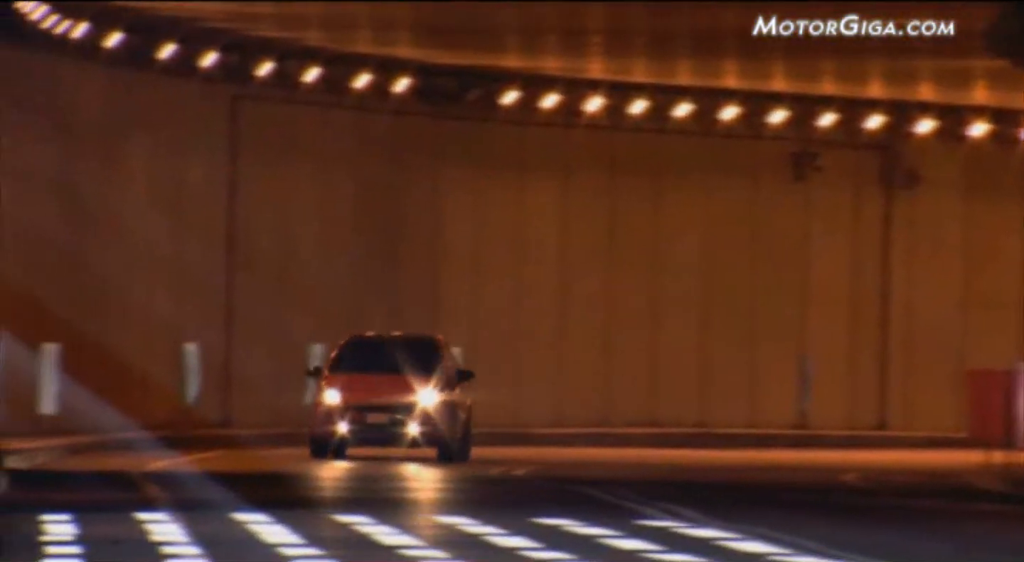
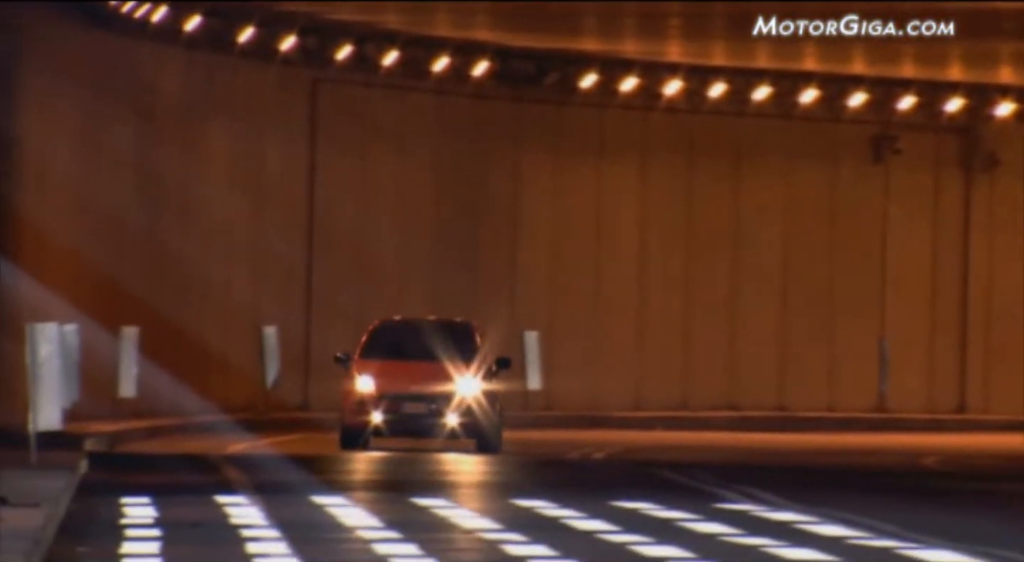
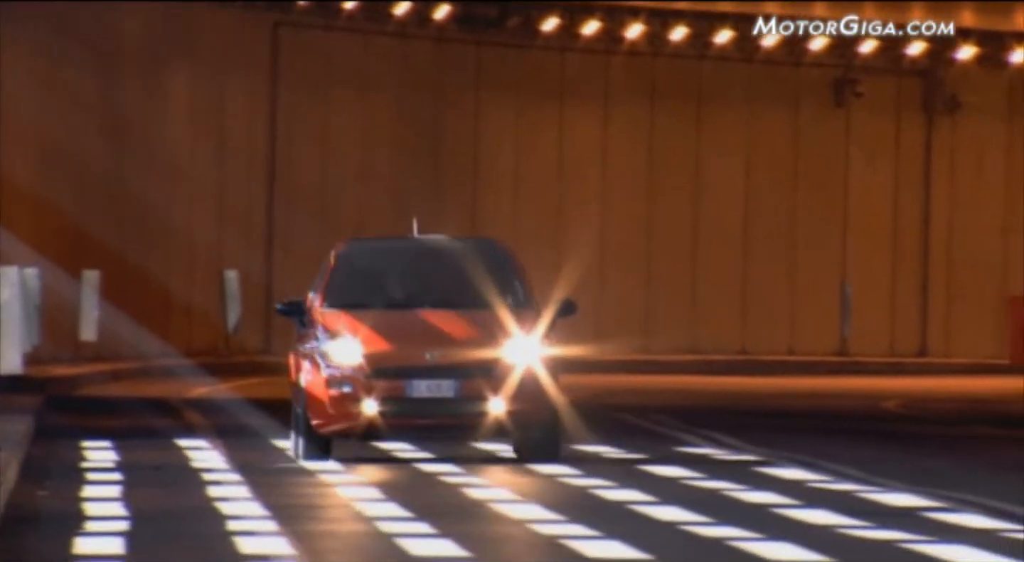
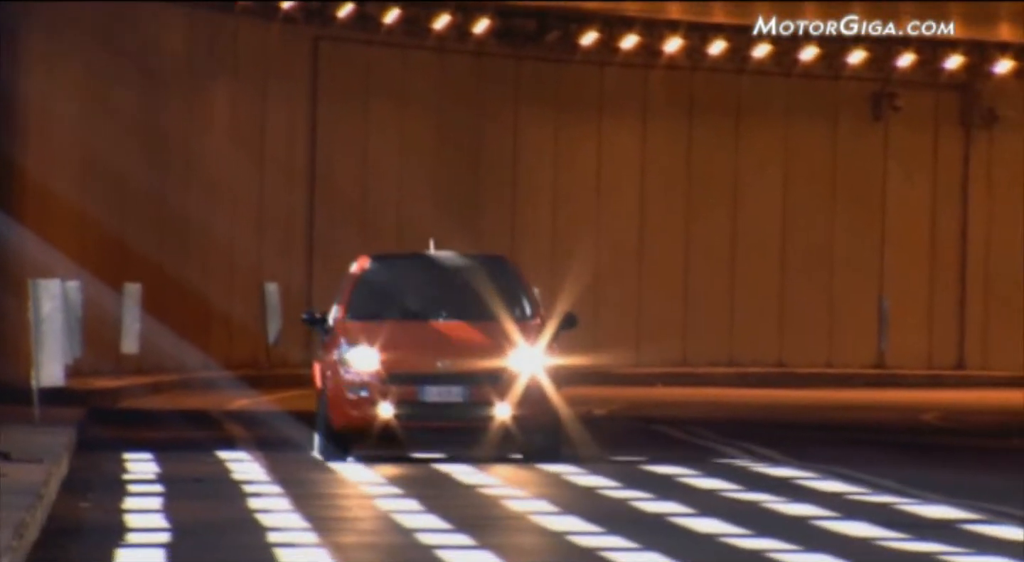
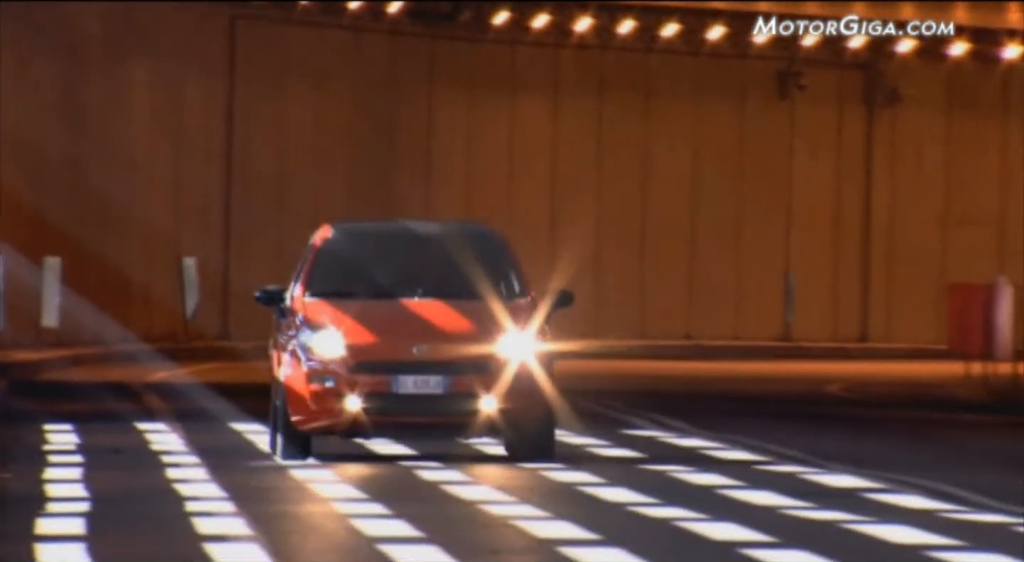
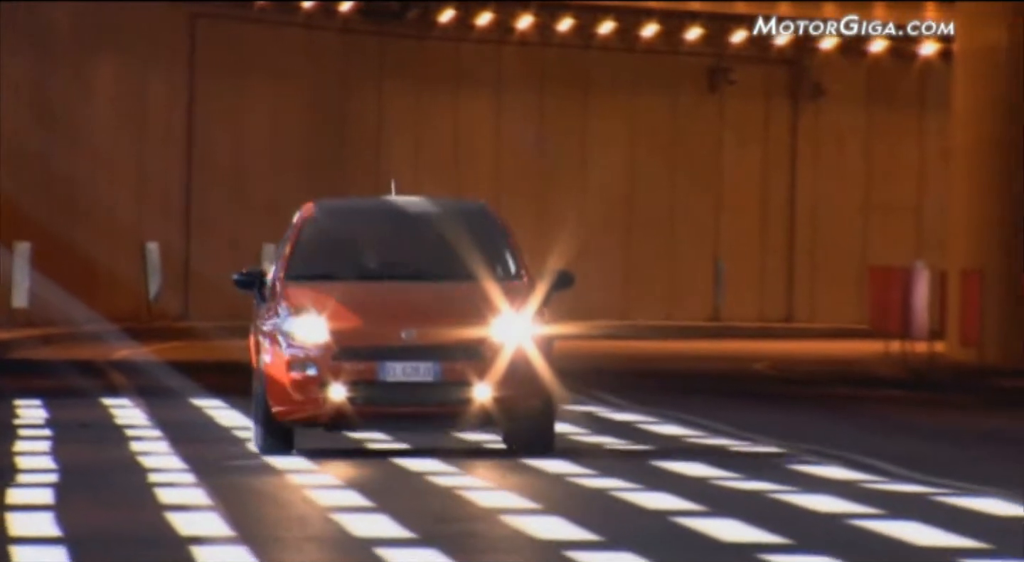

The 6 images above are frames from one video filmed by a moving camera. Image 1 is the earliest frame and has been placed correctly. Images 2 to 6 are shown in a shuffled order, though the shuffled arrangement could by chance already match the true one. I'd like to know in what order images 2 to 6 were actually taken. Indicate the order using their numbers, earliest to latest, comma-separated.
2, 4, 3, 5, 6
